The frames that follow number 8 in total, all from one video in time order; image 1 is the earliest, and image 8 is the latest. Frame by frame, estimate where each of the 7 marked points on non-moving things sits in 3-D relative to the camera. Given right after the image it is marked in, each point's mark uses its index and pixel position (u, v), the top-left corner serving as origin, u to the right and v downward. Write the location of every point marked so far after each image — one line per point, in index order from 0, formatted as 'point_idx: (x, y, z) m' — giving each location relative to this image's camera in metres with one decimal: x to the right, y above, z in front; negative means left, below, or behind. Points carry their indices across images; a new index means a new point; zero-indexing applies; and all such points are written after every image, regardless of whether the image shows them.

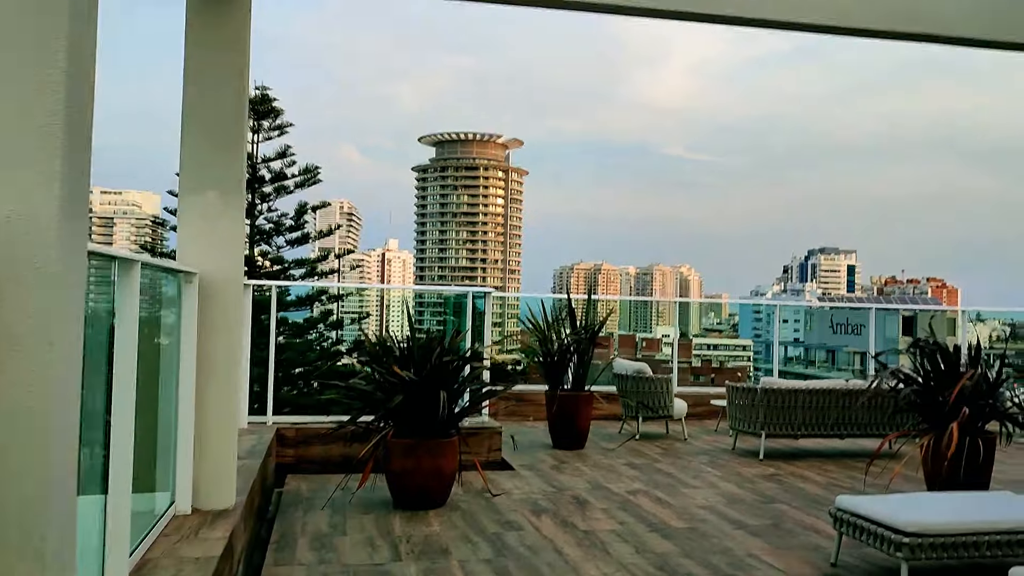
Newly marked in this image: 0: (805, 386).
0: (+1.8, -0.6, +5.5) m
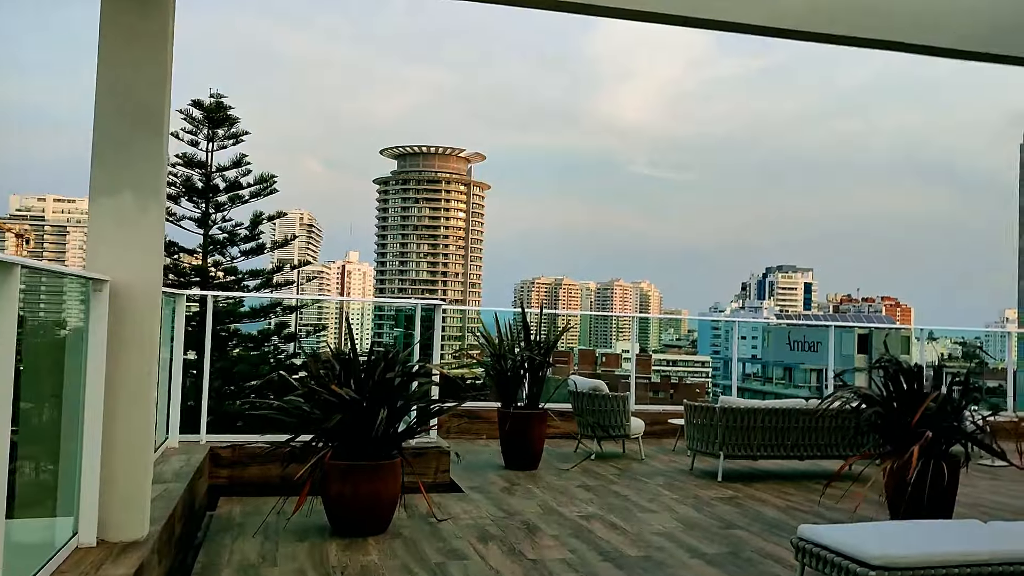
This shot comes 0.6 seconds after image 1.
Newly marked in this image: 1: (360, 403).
0: (+1.5, -0.7, +5.3) m
1: (-0.6, -0.5, +3.8) m
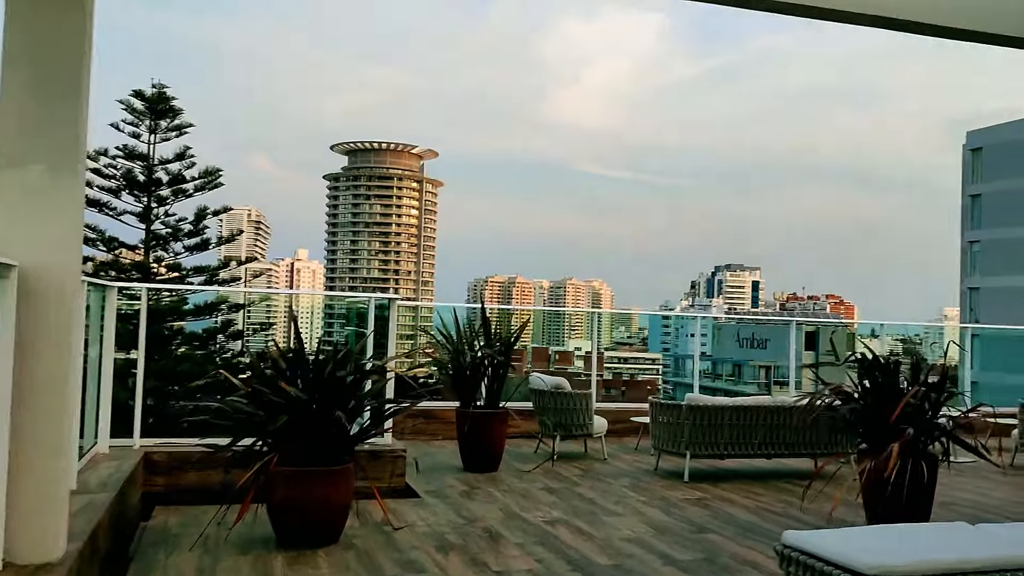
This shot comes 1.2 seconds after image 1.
0: (+1.3, -0.7, +5.1) m
1: (-0.8, -0.5, +3.5) m
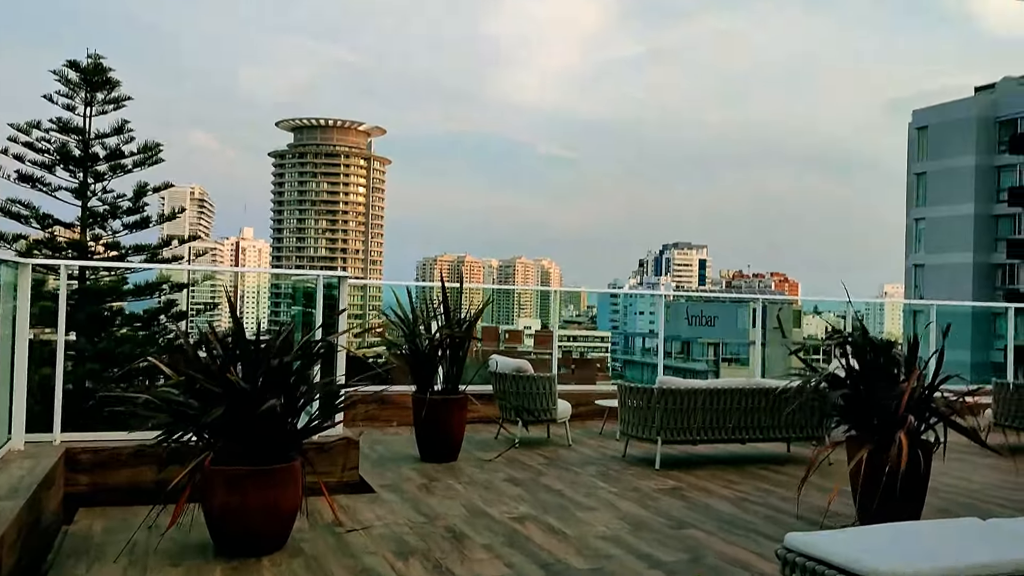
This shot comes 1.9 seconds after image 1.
0: (+1.1, -0.5, +4.9) m
1: (-0.9, -0.4, +3.1) m
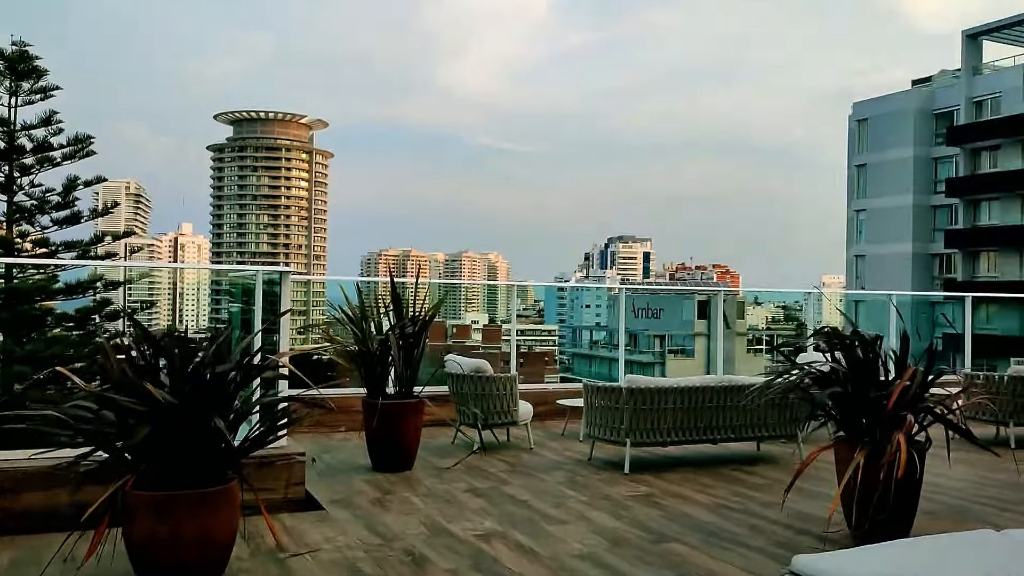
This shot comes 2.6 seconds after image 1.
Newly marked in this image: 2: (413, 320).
0: (+0.9, -0.5, +4.6) m
1: (-1.0, -0.4, +2.7) m
2: (-0.5, -0.2, +4.7) m
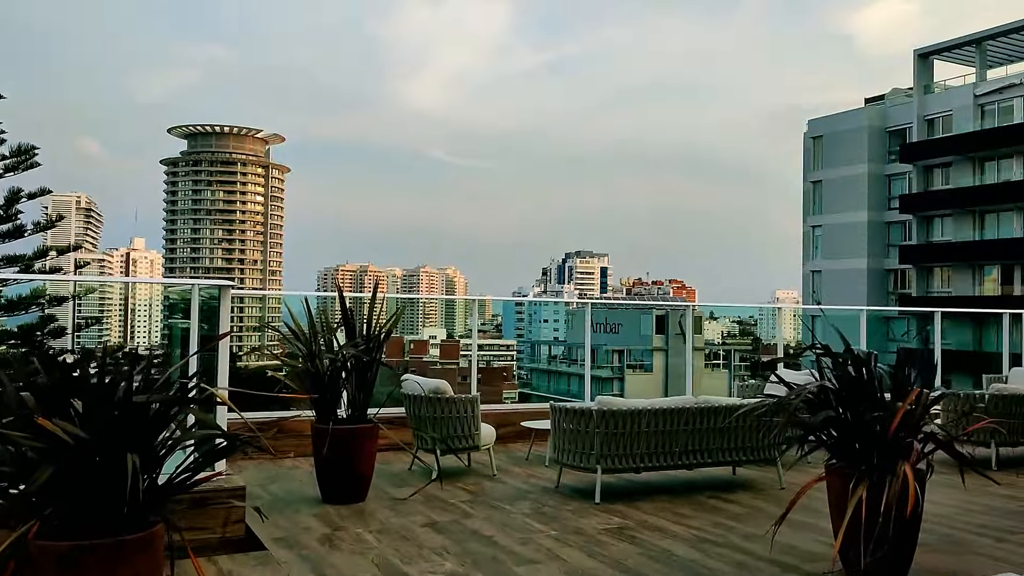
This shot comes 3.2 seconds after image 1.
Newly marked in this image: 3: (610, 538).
0: (+0.7, -0.6, +4.3) m
1: (-1.1, -0.4, +2.3) m
2: (-0.7, -0.2, +4.3) m
3: (+0.4, -1.0, +3.6) m
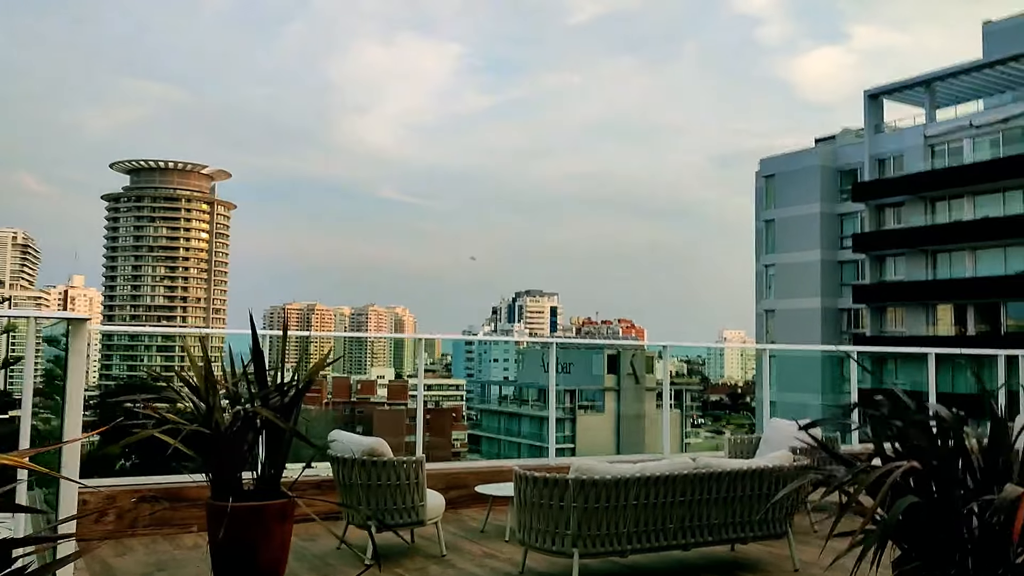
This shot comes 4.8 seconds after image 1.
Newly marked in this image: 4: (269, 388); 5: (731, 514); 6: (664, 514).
0: (+0.5, -0.7, +3.4) m
1: (-1.2, -0.5, +1.4) m
2: (-0.9, -0.4, +3.4) m
3: (+0.3, -1.1, +2.7) m
4: (-0.9, -0.4, +3.4) m
5: (+0.9, -0.9, +3.6) m
6: (+0.6, -0.9, +3.5) m
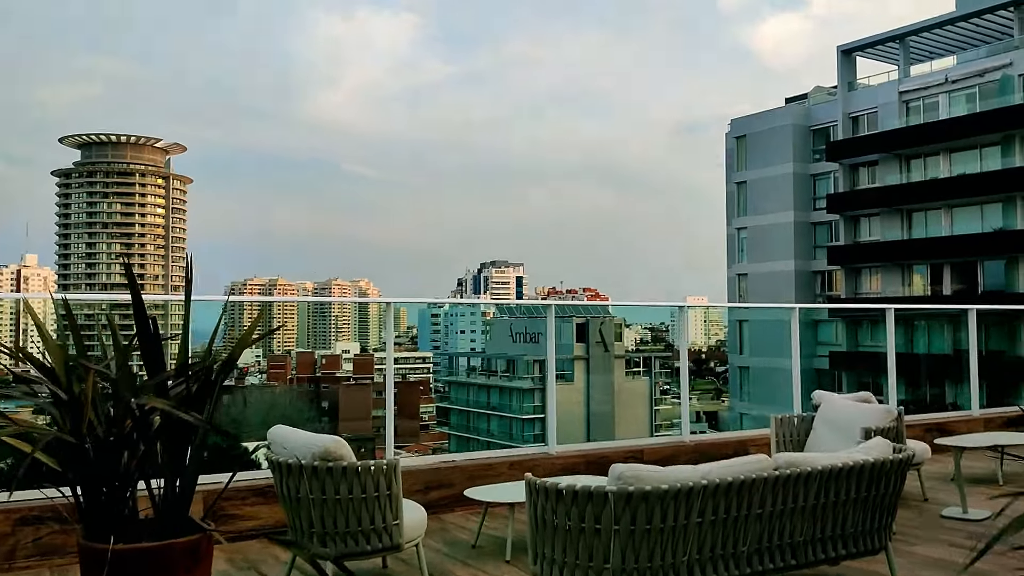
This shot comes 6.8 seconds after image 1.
0: (+0.5, -0.5, +2.5) m
1: (-1.1, -0.4, +0.3) m
2: (-0.9, -0.2, +2.3) m
3: (+0.3, -1.0, +1.7) m
4: (-0.9, -0.2, +2.3) m
5: (+0.9, -0.7, +2.6) m
6: (+0.6, -0.7, +2.5) m
